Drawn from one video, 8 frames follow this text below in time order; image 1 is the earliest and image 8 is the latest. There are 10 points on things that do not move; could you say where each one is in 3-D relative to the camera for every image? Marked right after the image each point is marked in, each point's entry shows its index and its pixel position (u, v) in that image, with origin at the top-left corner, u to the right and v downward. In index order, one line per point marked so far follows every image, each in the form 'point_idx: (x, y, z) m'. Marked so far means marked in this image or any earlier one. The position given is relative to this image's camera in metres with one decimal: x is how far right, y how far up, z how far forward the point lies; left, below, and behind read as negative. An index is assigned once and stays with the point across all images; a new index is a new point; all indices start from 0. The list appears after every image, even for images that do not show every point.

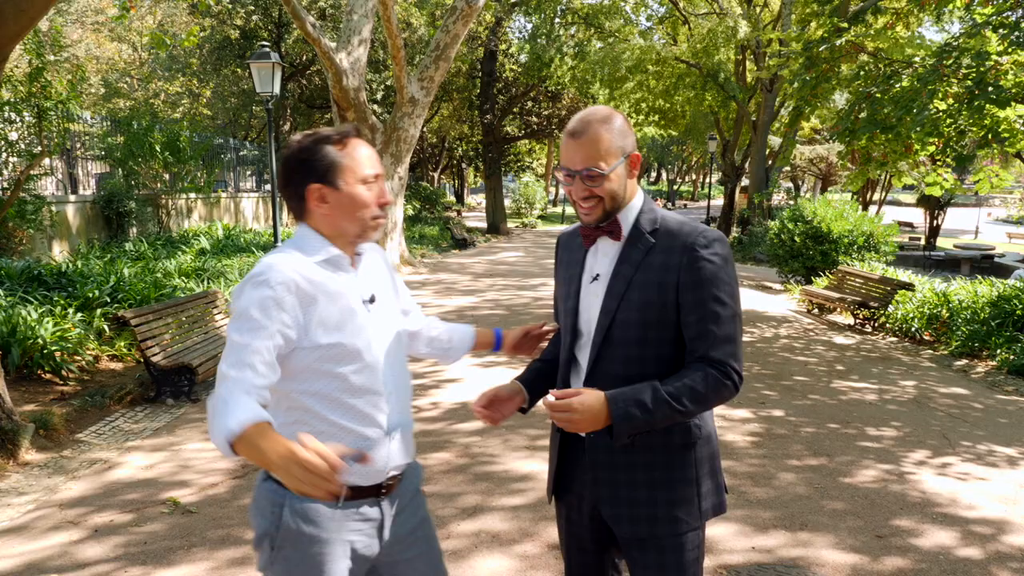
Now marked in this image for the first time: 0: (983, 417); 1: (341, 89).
0: (+4.3, -1.2, +6.7) m
1: (-3.1, +3.6, +13.1) m
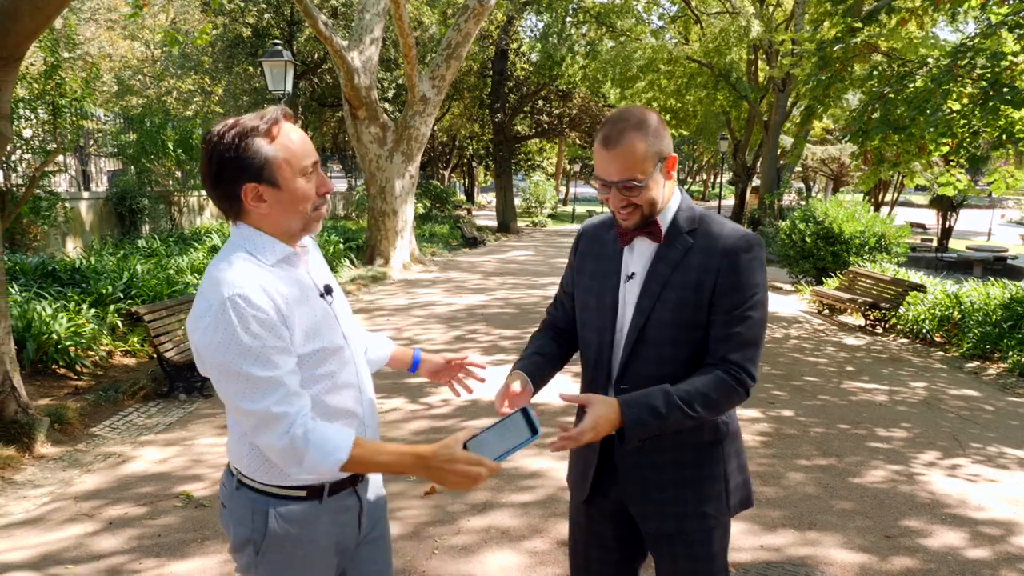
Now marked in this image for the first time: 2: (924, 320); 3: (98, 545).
0: (+4.4, -1.2, +6.7) m
1: (-2.9, +3.6, +13.2) m
2: (+6.1, -0.5, +10.9) m
3: (-2.2, -1.4, +3.9) m
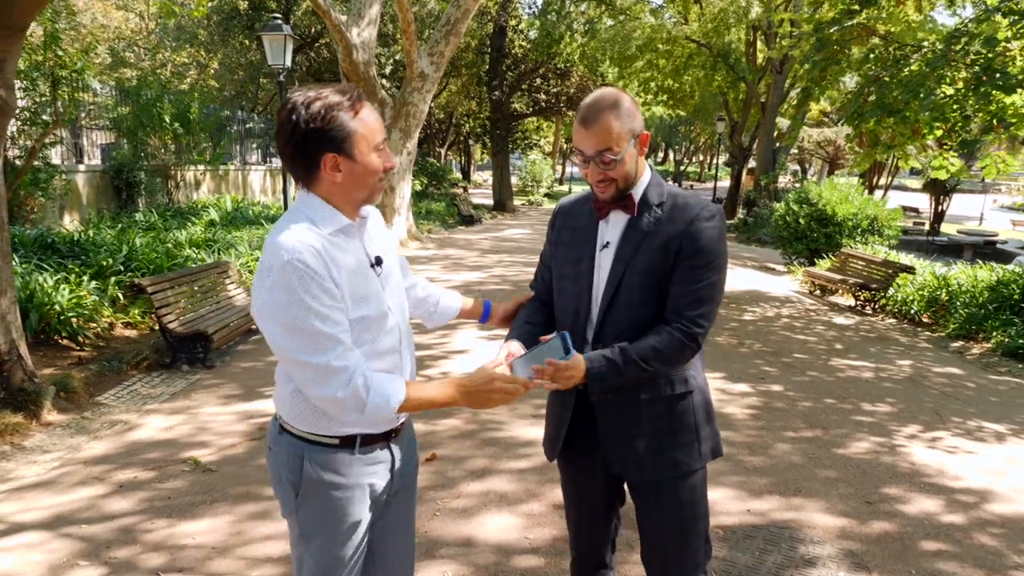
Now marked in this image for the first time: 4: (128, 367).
0: (+4.3, -1.0, +6.9) m
1: (-2.9, +4.1, +13.2) m
2: (+6.1, -0.2, +11.1) m
3: (-2.2, -1.2, +4.0) m
4: (-3.5, -0.7, +6.7) m
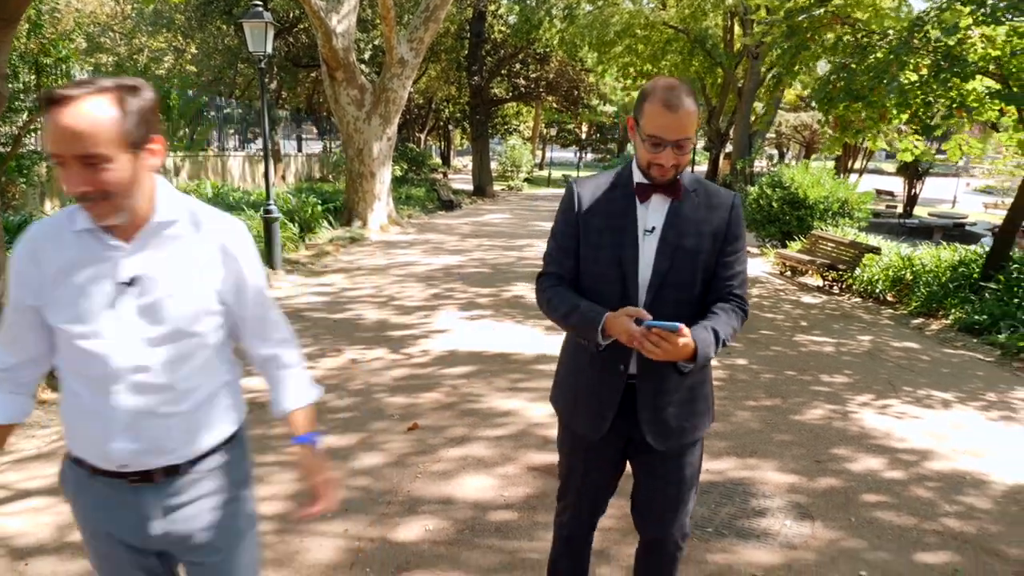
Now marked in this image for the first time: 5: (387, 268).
0: (+4.1, -0.8, +7.3) m
1: (-3.3, +4.3, +13.3) m
2: (+5.7, +0.1, +11.5) m
3: (-2.4, -1.1, +4.3) m
4: (-3.7, -0.6, +6.9) m
5: (-2.0, +0.3, +11.6) m
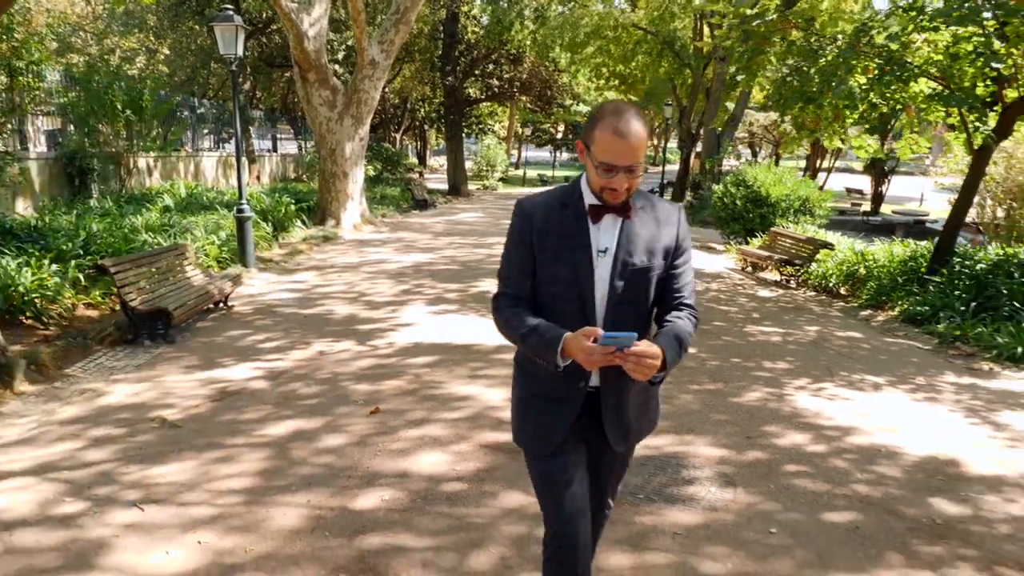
0: (+3.8, -0.7, +7.7) m
1: (-3.9, +4.4, +13.6) m
2: (+5.2, +0.2, +12.0) m
3: (-2.6, -1.0, +4.5) m
4: (-4.1, -0.5, +7.1) m
5: (-2.5, +0.4, +11.9) m
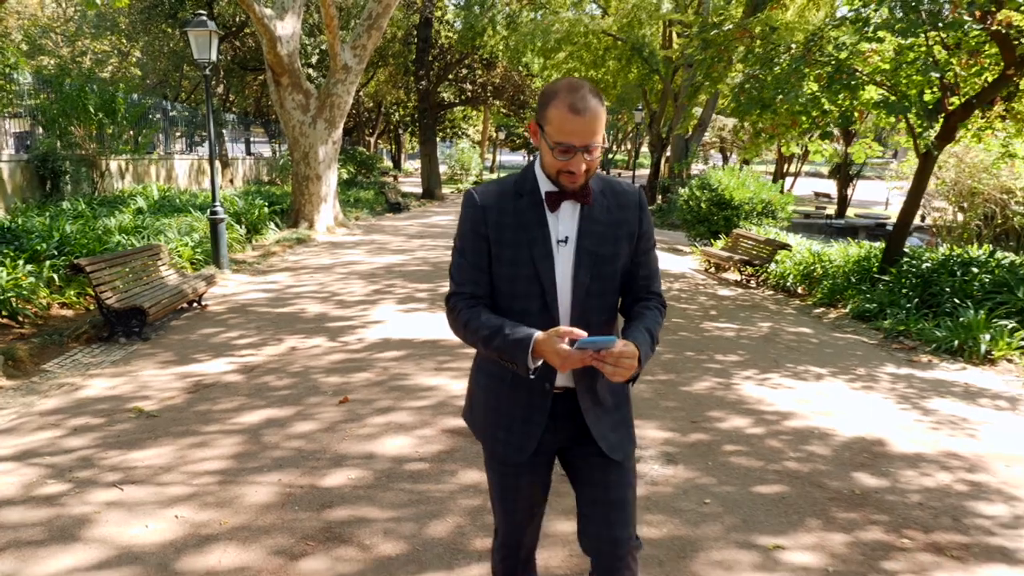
0: (+3.4, -0.7, +8.2) m
1: (-4.5, +4.4, +13.8) m
2: (+4.7, +0.2, +12.5) m
3: (-2.9, -1.0, +4.8) m
4: (-4.4, -0.5, +7.3) m
5: (-3.0, +0.3, +12.1) m
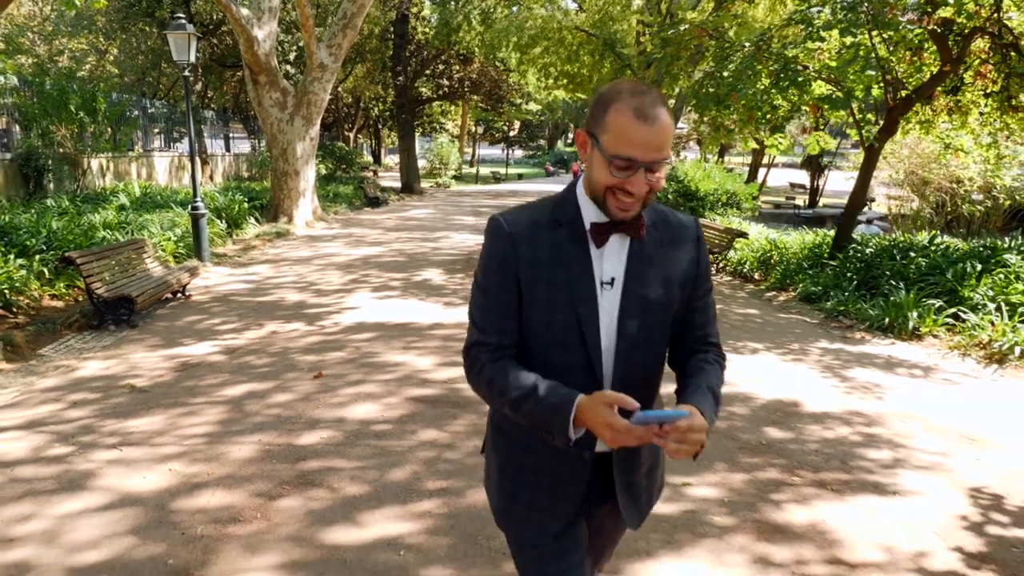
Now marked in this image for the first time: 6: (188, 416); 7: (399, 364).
0: (+3.0, -0.5, +8.9) m
1: (-5.1, +4.5, +14.2) m
2: (+4.2, +0.5, +13.2) m
3: (-3.2, -0.9, +5.3) m
4: (-4.8, -0.4, +7.8) m
5: (-3.5, +0.5, +12.6) m
6: (-2.3, -0.9, +5.2) m
7: (-1.0, -0.7, +6.4) m
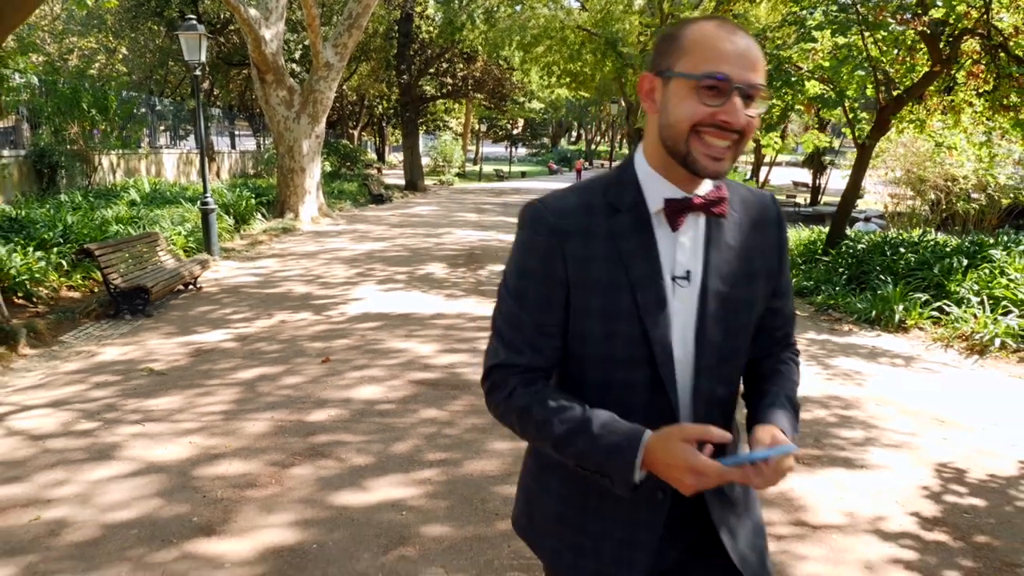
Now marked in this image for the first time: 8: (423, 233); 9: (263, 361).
0: (+3.0, -0.4, +9.2) m
1: (-5.0, +4.6, +14.6) m
2: (+4.2, +0.6, +13.5) m
3: (-3.3, -0.8, +5.7) m
4: (-4.8, -0.3, +8.2) m
5: (-3.5, +0.6, +13.0) m
6: (-2.3, -0.8, +5.6) m
7: (-1.0, -0.6, +6.8) m
8: (-2.0, +1.2, +16.2) m
9: (-2.2, -0.6, +6.4) m
